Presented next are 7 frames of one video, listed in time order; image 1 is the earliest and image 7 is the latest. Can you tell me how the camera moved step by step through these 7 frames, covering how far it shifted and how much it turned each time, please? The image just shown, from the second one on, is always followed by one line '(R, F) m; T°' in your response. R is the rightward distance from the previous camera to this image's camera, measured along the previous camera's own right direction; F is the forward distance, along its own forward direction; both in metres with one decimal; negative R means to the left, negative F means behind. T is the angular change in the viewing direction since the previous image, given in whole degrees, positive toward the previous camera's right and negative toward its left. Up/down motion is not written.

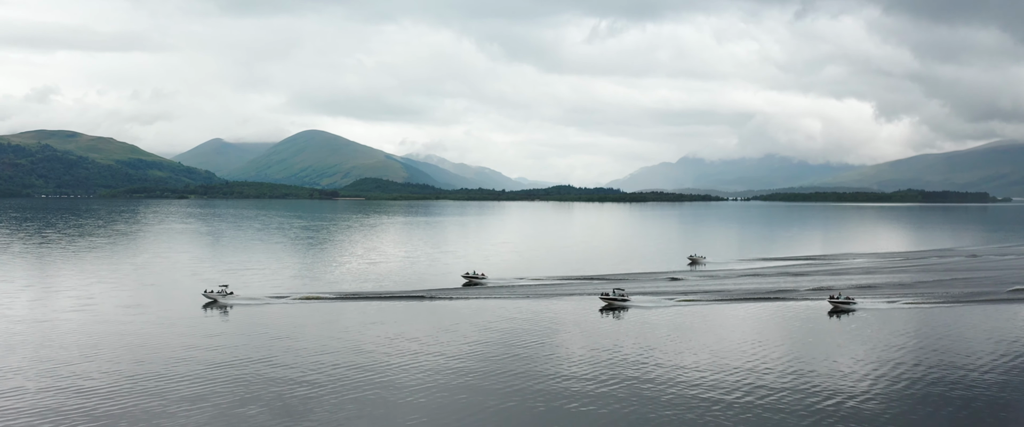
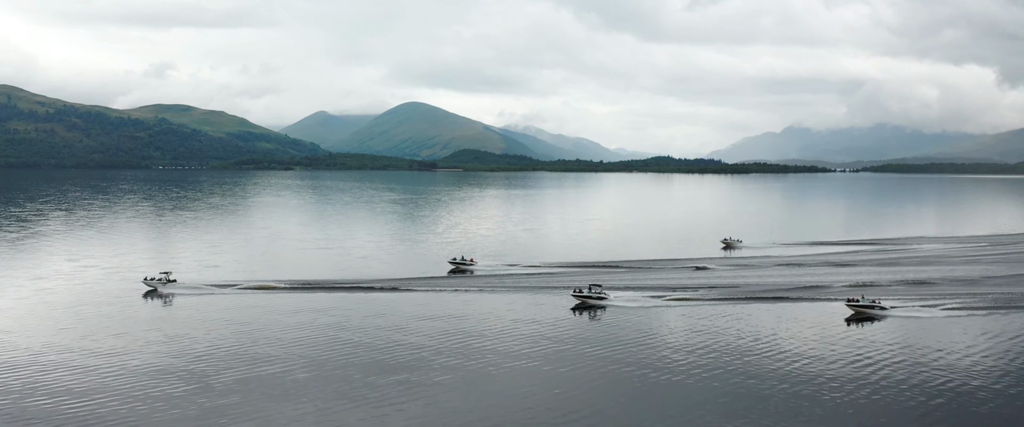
(+5.5, +6.0) m; -7°
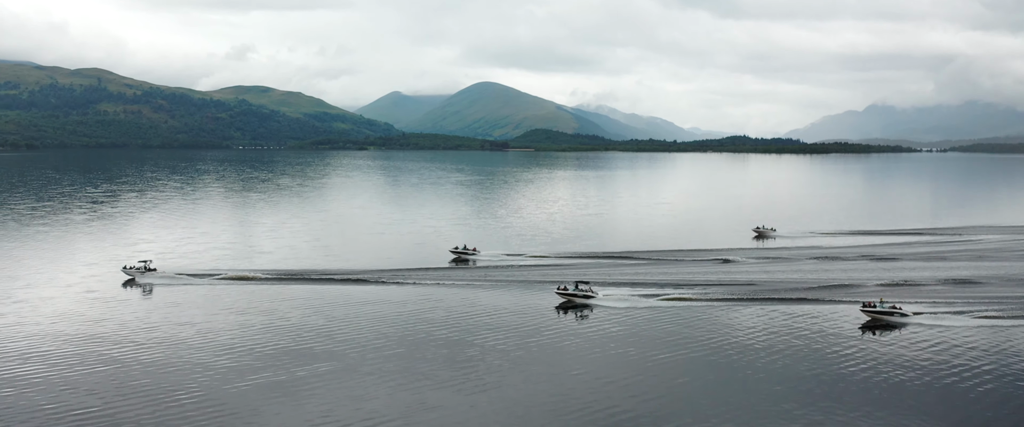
(+3.3, +3.0) m; -5°
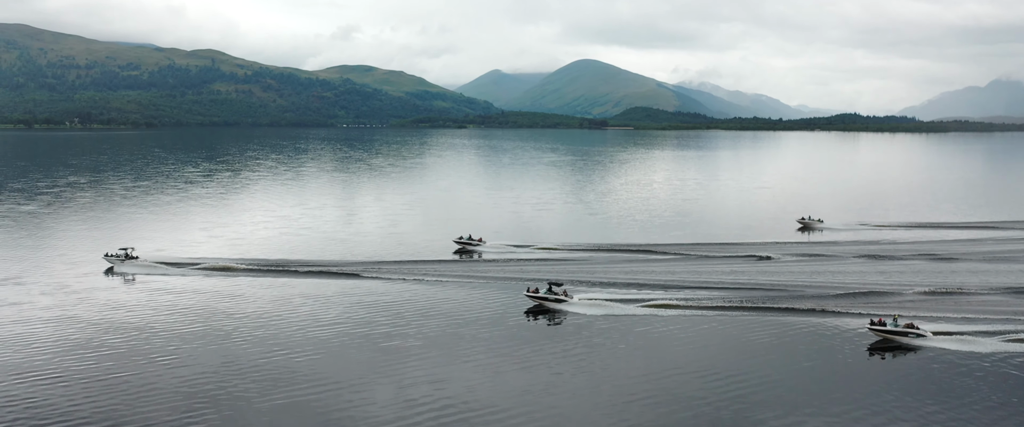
(+4.1, +3.4) m; -7°
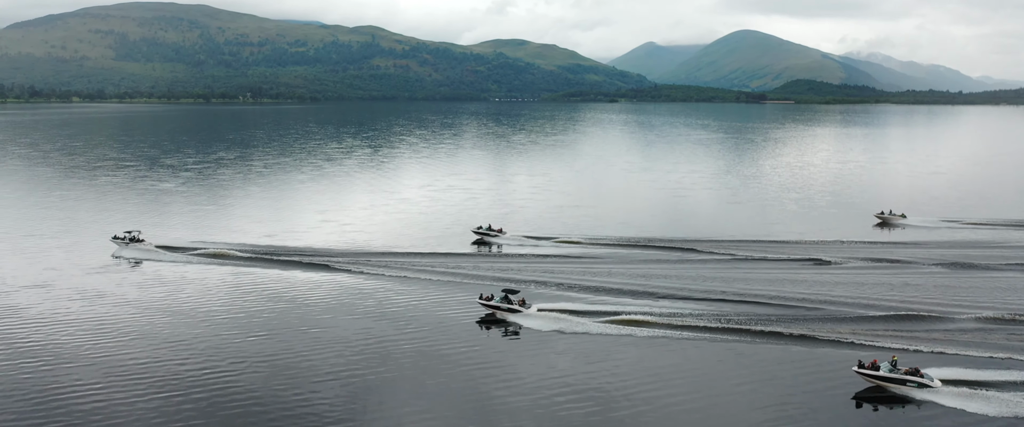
(+5.3, +3.7) m; -10°
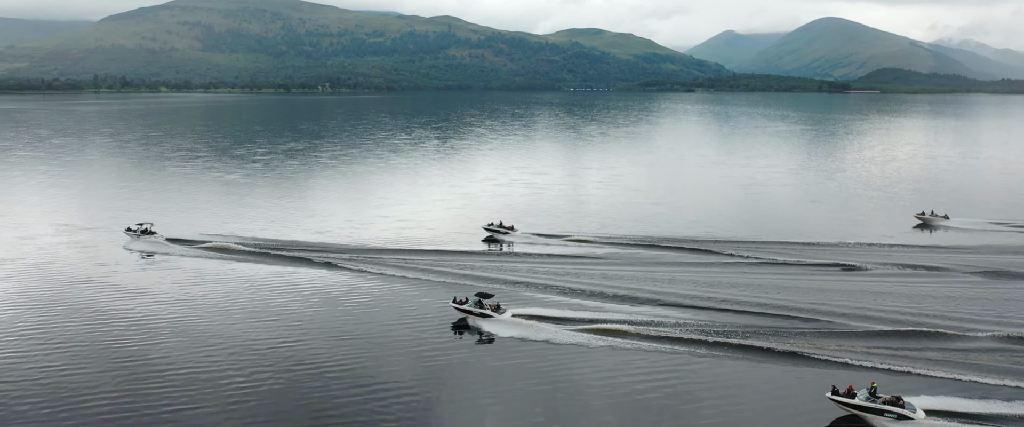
(+2.5, +1.1) m; -5°
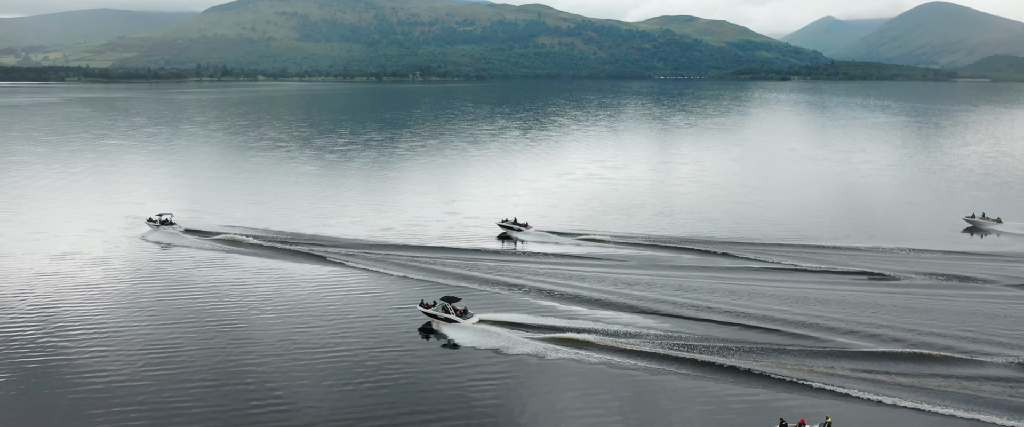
(+2.9, +0.9) m; -6°
